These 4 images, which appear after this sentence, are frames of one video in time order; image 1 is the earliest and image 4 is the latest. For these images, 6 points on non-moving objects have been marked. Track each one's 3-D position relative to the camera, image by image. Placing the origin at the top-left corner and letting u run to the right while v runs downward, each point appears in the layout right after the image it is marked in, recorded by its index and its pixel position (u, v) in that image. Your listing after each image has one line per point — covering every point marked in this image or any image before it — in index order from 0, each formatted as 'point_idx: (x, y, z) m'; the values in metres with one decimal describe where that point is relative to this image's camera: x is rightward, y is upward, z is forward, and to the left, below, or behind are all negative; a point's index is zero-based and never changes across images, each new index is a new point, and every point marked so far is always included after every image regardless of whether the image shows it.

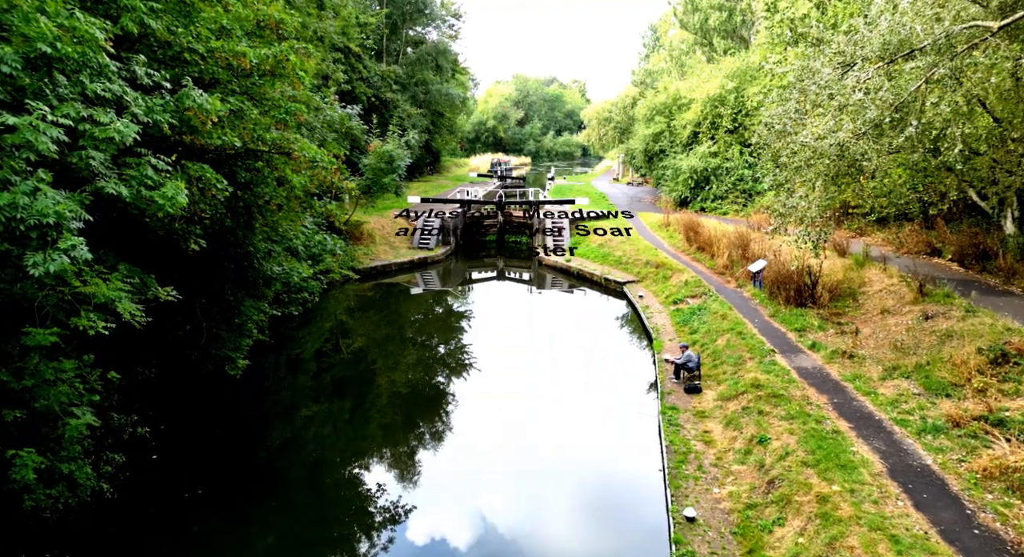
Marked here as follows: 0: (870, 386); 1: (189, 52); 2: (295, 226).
0: (+5.2, -1.6, +9.9) m
1: (-3.5, +2.5, +7.4) m
2: (-3.8, +0.9, +11.9) m
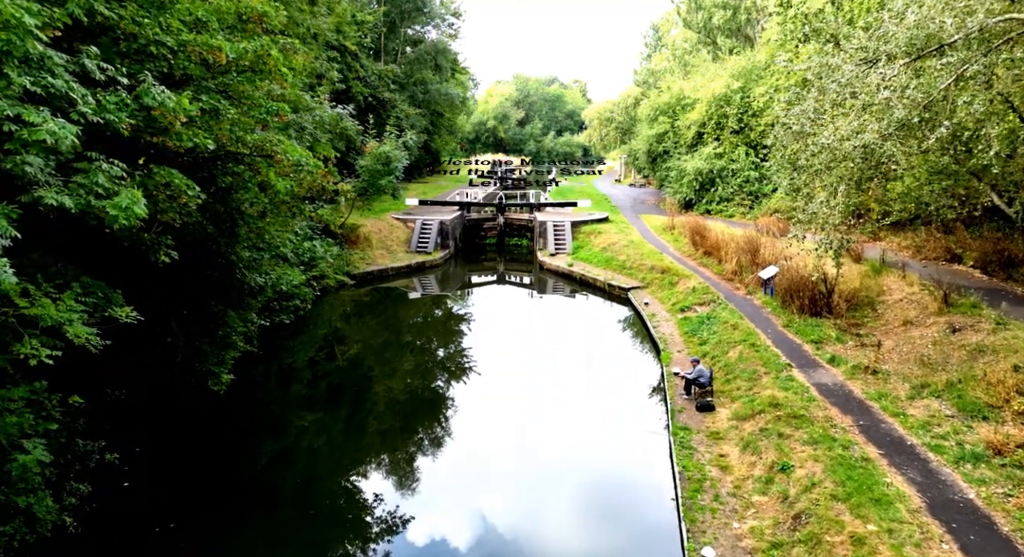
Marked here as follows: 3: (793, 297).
0: (+5.2, -1.7, +9.2) m
1: (-3.5, +2.3, +6.7) m
2: (-3.8, +0.7, +11.2) m
3: (+5.7, -0.4, +13.8) m
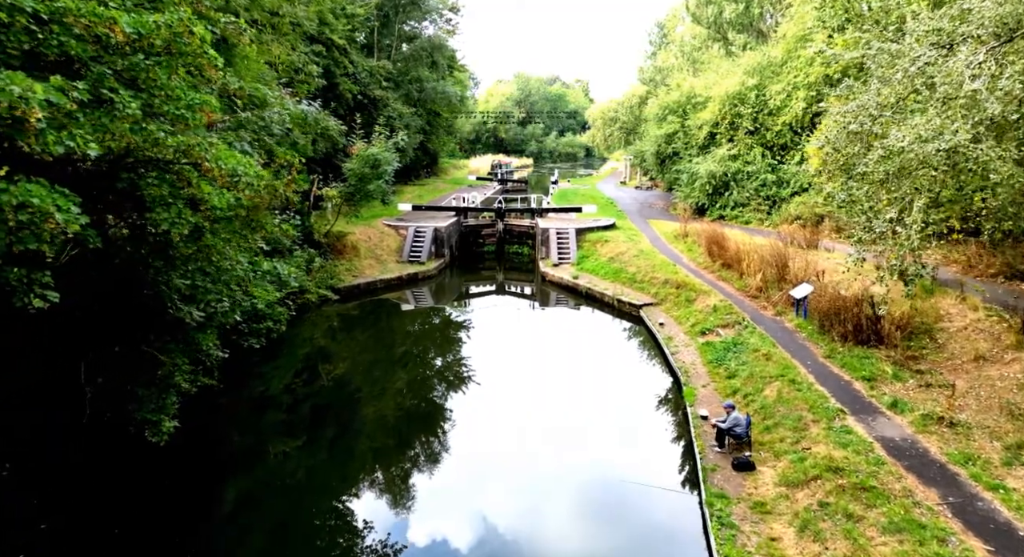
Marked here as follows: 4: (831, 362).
0: (+5.2, -2.1, +7.3) m
1: (-3.6, +1.9, +4.8) m
2: (-3.8, +0.3, +9.4) m
3: (+5.7, -0.8, +12.0) m
4: (+5.3, -1.4, +11.2) m
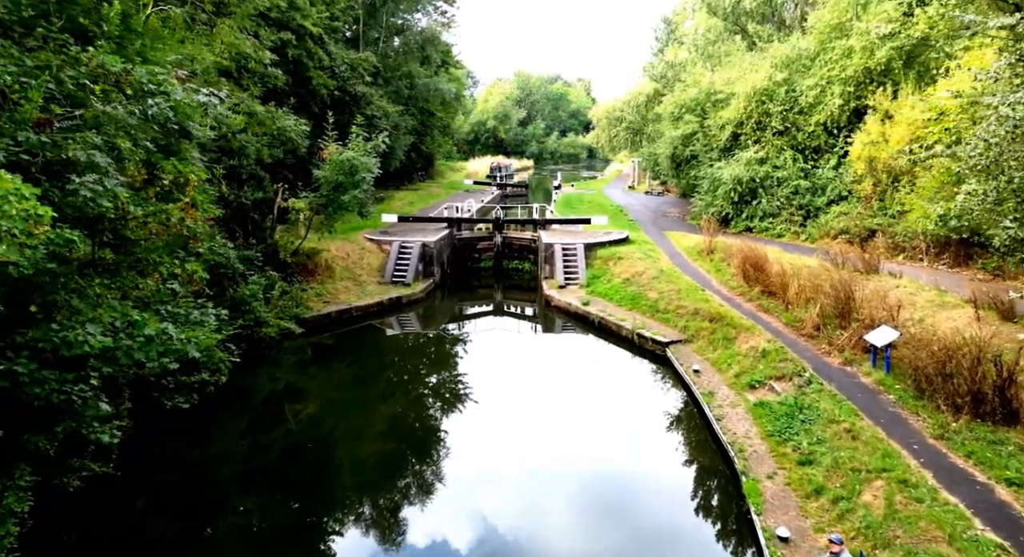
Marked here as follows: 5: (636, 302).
0: (+5.1, -2.8, +4.2) m
1: (-3.6, +1.2, +1.8) m
2: (-3.8, -0.3, +6.3) m
3: (+5.7, -1.4, +8.9) m
4: (+5.3, -2.0, +8.2) m
5: (+3.1, -0.6, +17.0) m
